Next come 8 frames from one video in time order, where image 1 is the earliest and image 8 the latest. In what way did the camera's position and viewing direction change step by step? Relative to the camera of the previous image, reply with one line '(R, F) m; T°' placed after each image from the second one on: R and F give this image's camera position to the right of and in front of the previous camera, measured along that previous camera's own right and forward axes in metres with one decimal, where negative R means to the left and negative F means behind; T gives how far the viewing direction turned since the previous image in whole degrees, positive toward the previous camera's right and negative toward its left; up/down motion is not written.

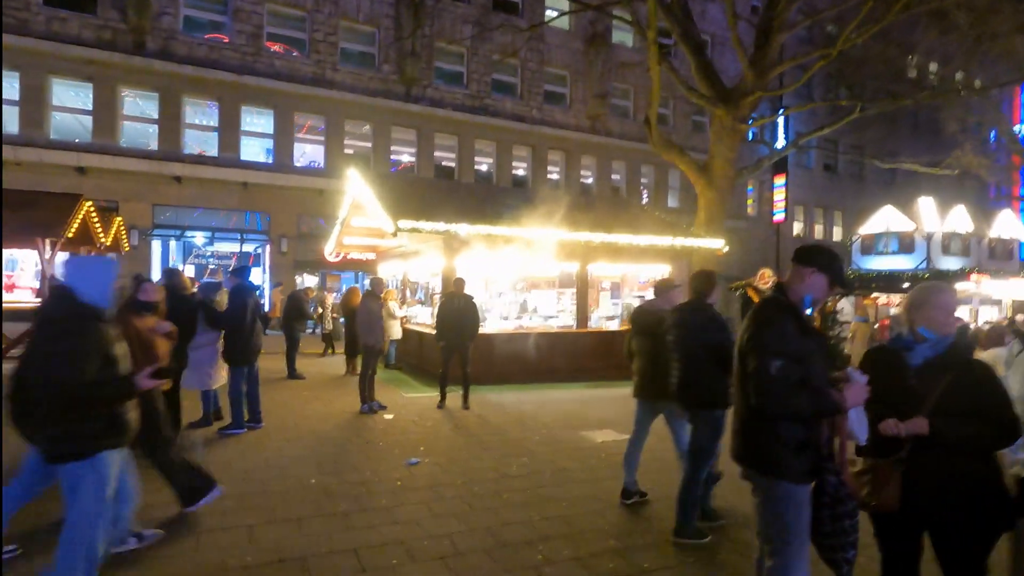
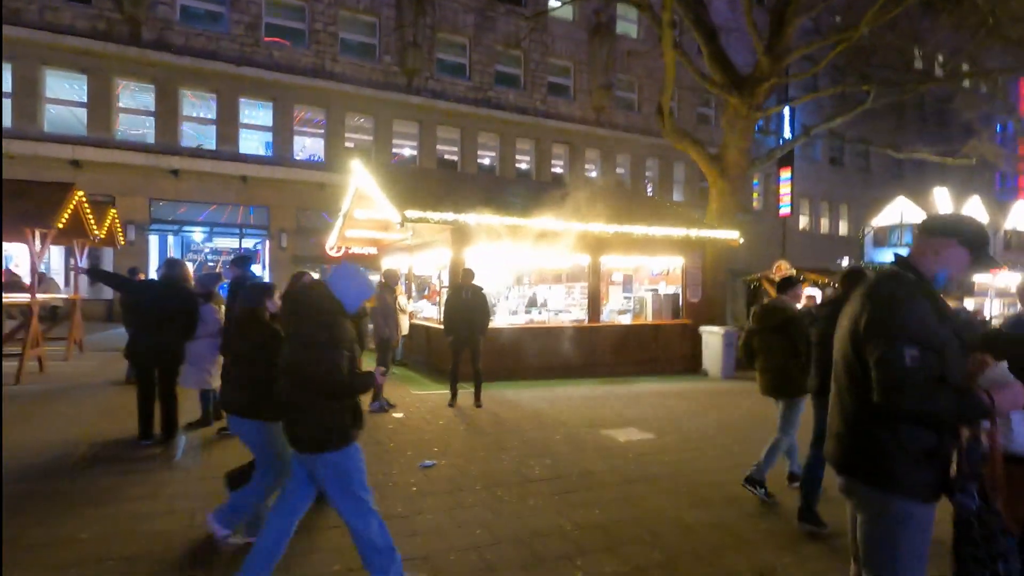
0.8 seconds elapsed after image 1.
(-0.2, +0.4) m; 0°
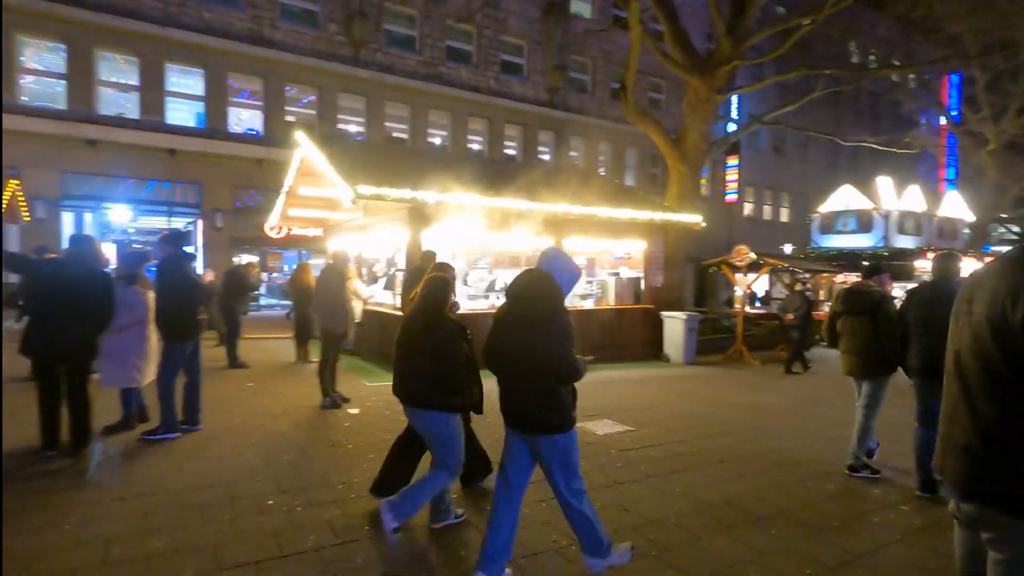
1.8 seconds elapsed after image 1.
(-0.3, +0.6) m; +6°
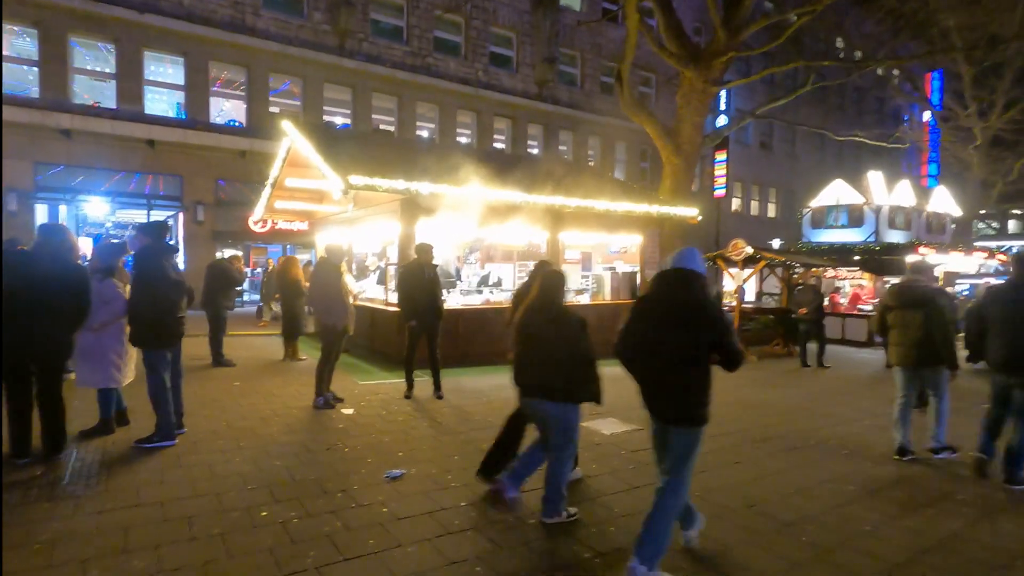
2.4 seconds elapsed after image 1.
(-0.2, +0.3) m; +2°
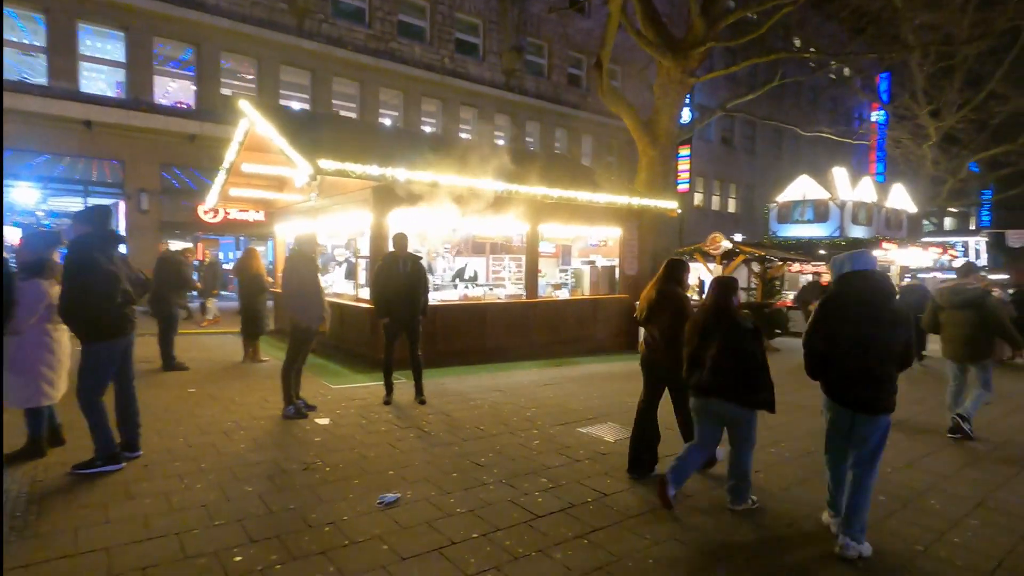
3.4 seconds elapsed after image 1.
(-0.4, +0.6) m; +4°
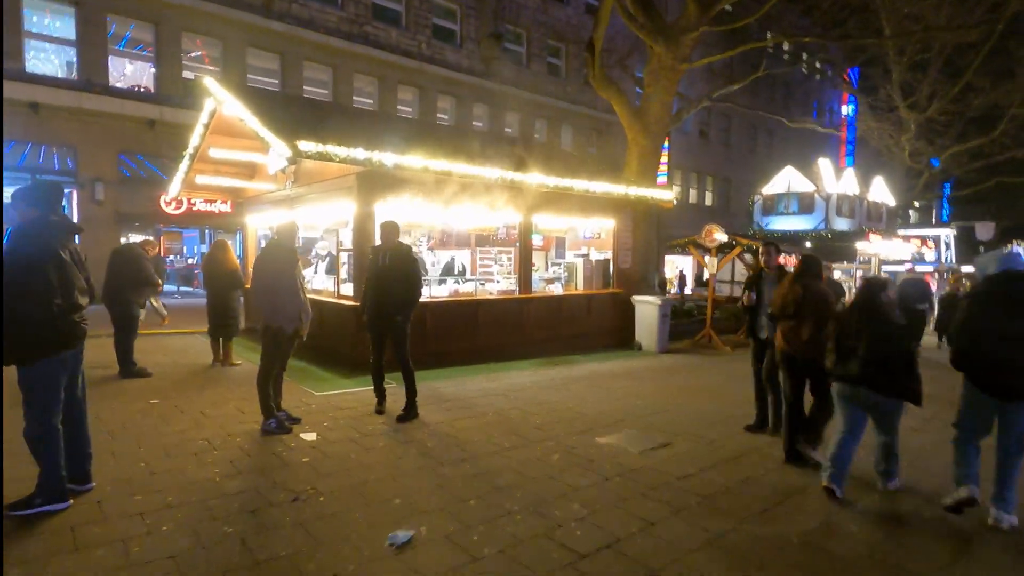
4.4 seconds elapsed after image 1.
(-0.4, +0.6) m; +3°
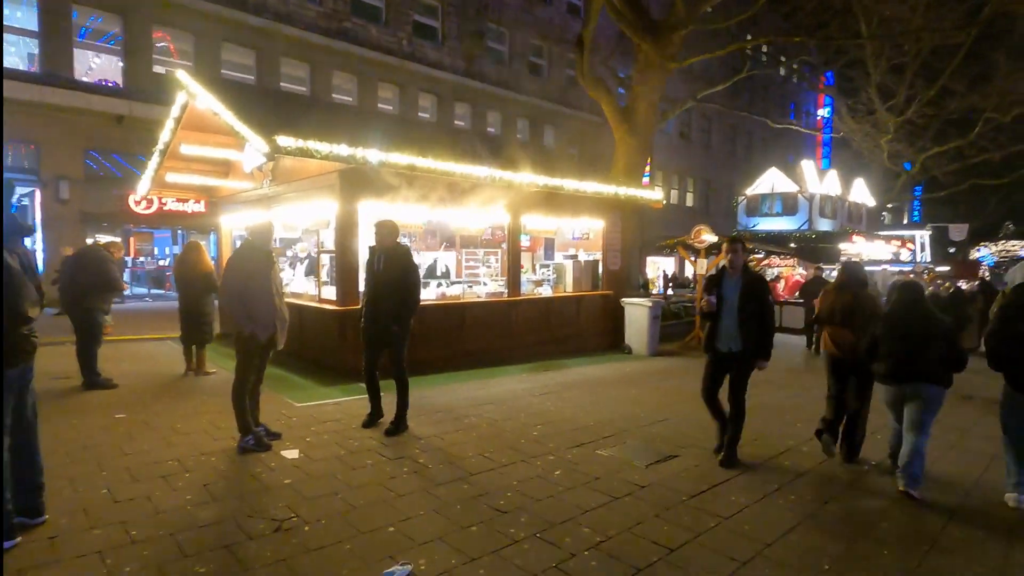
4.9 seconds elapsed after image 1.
(-0.2, +0.3) m; +2°
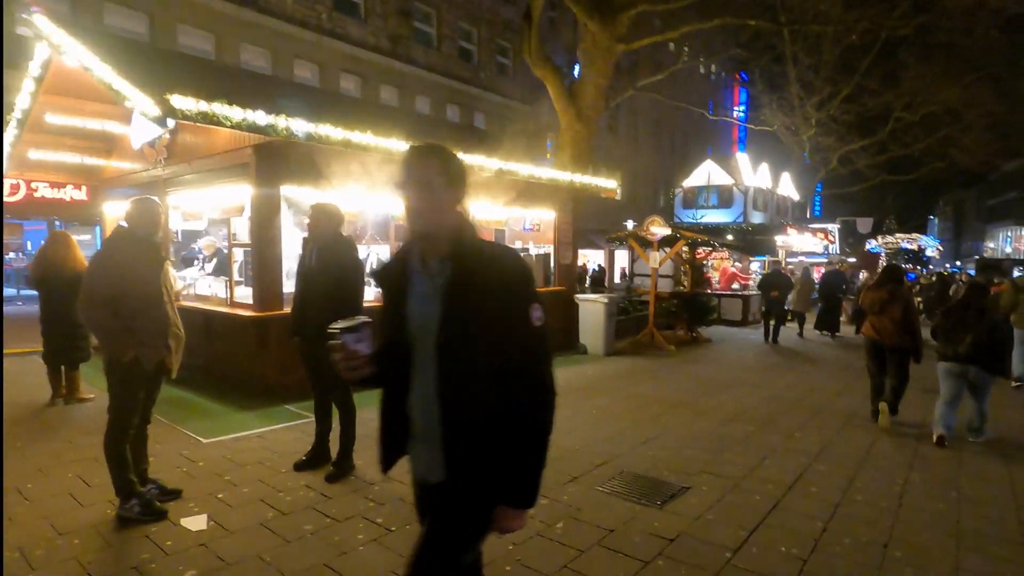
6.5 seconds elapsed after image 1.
(-0.4, +1.1) m; +8°
